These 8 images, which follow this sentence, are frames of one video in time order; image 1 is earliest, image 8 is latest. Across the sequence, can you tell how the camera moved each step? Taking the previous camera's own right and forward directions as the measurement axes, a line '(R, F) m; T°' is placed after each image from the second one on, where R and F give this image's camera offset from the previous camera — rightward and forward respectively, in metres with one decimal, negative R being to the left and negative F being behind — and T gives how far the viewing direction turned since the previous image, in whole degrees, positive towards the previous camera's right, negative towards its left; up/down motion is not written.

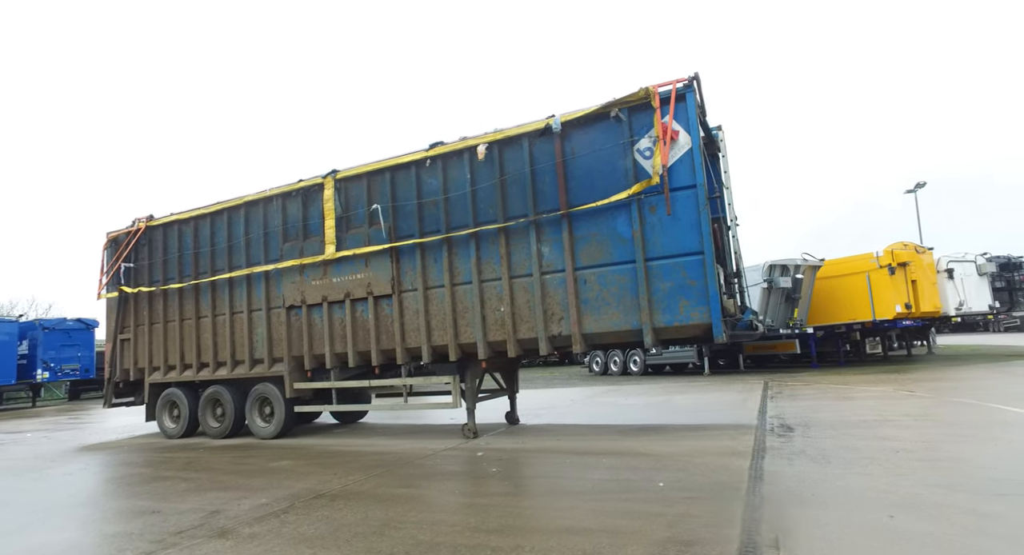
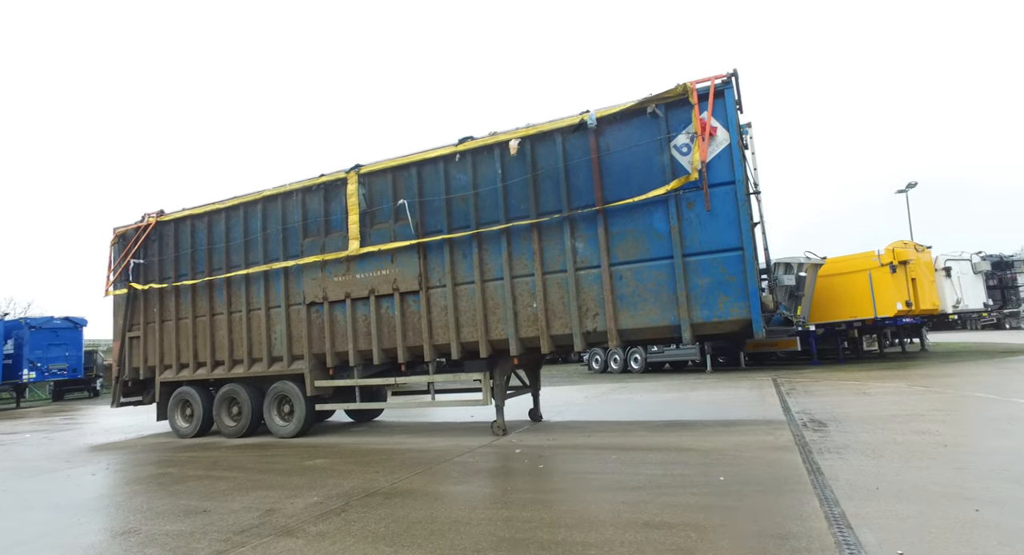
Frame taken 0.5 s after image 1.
(-0.6, +0.1) m; +2°
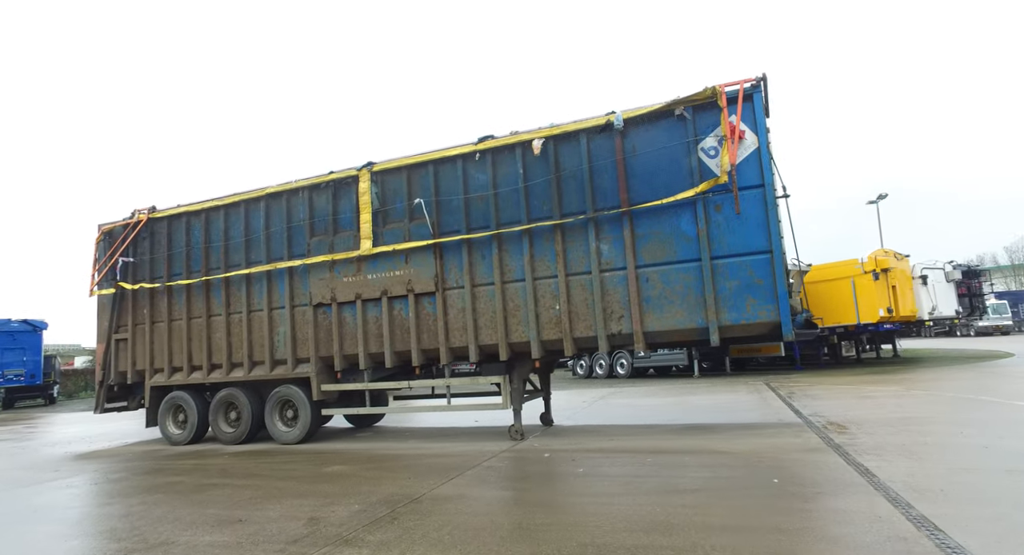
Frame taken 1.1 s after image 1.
(-0.7, +0.1) m; +3°
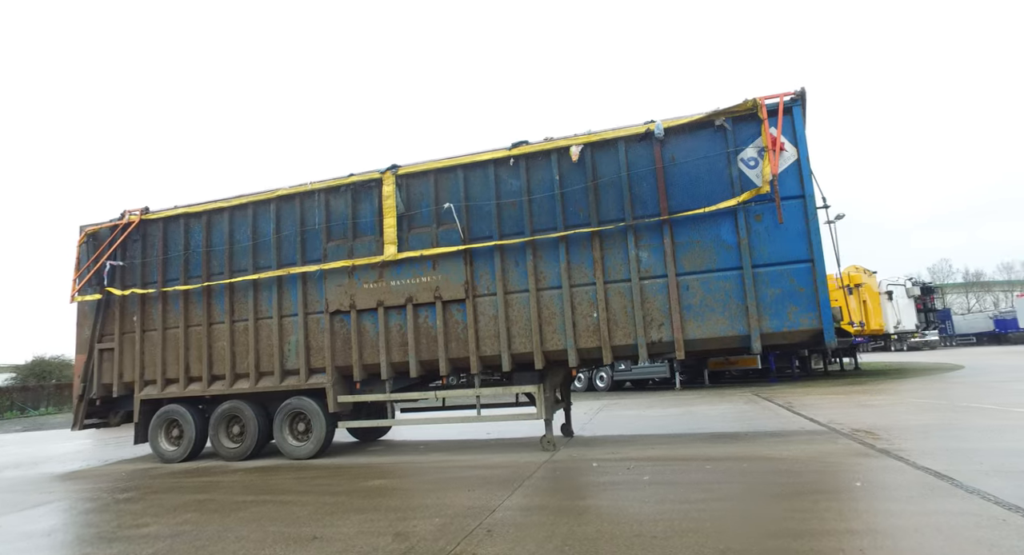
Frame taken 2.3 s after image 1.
(-1.1, +0.2) m; +5°
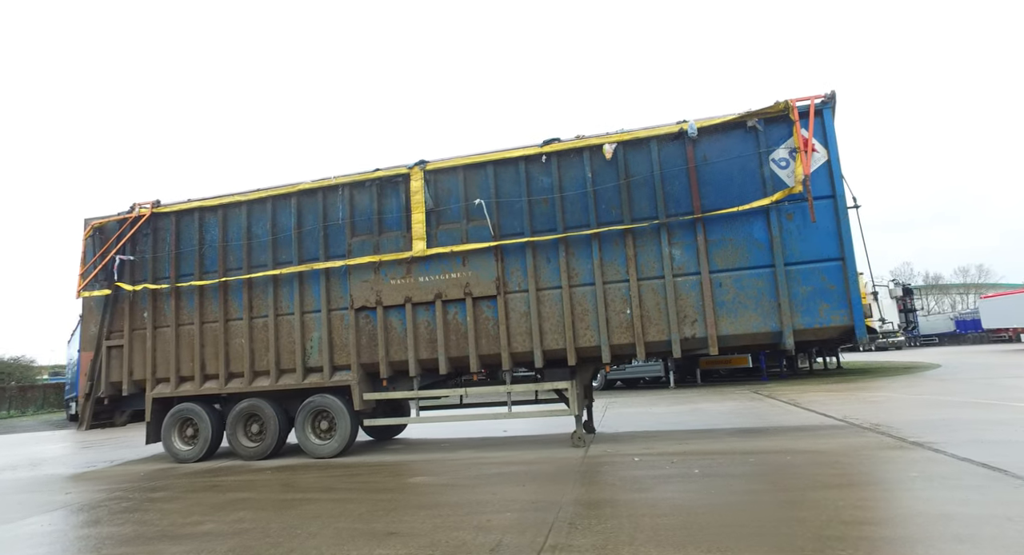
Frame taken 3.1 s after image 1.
(-0.8, 0.0) m; +3°
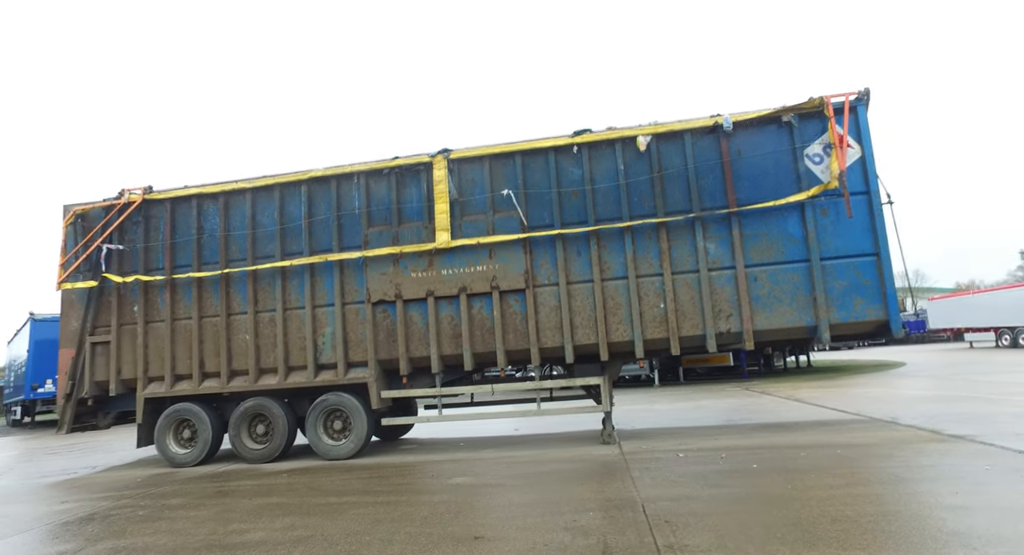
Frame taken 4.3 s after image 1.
(-1.0, +0.3) m; +4°
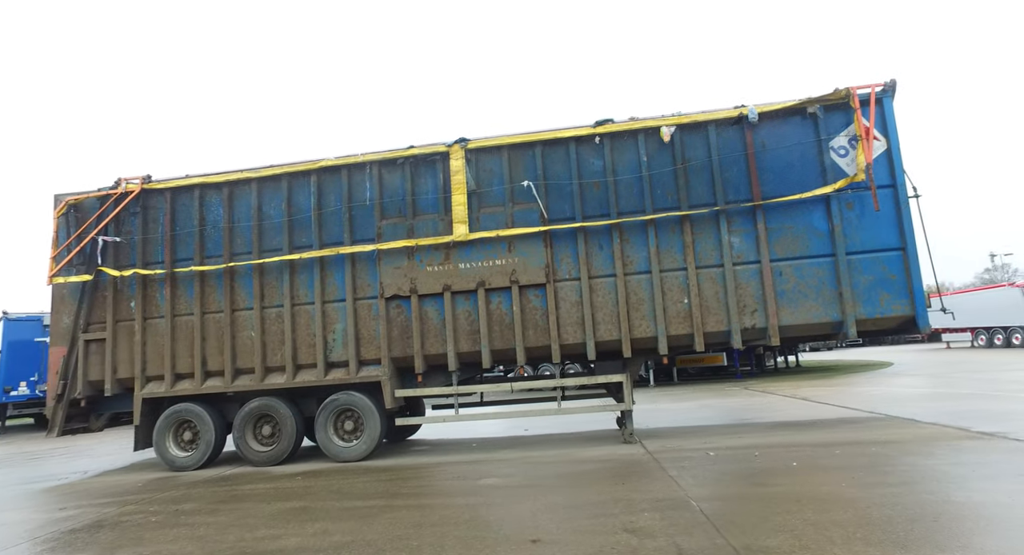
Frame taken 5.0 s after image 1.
(-0.5, +0.2) m; +2°
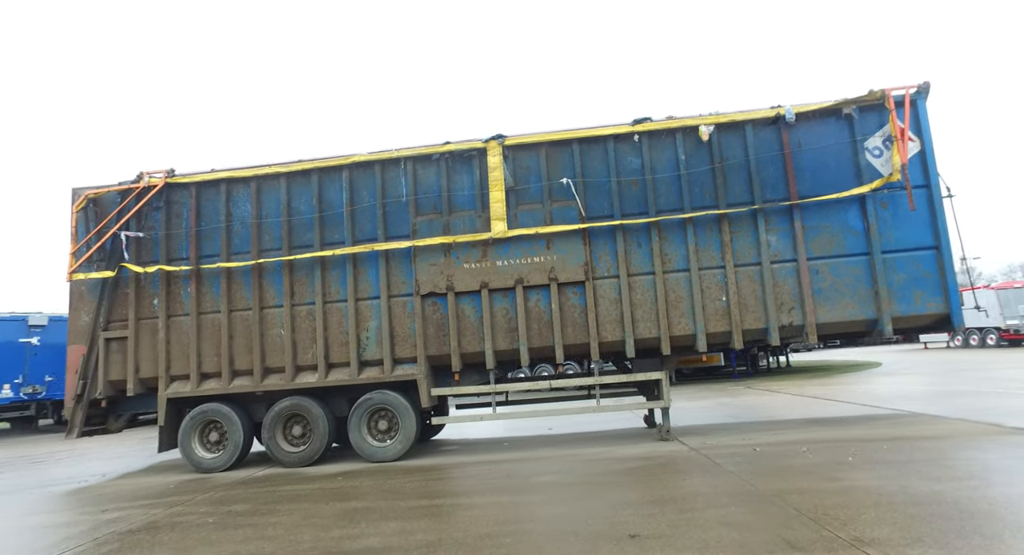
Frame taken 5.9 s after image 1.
(-0.8, +0.1) m; +2°
